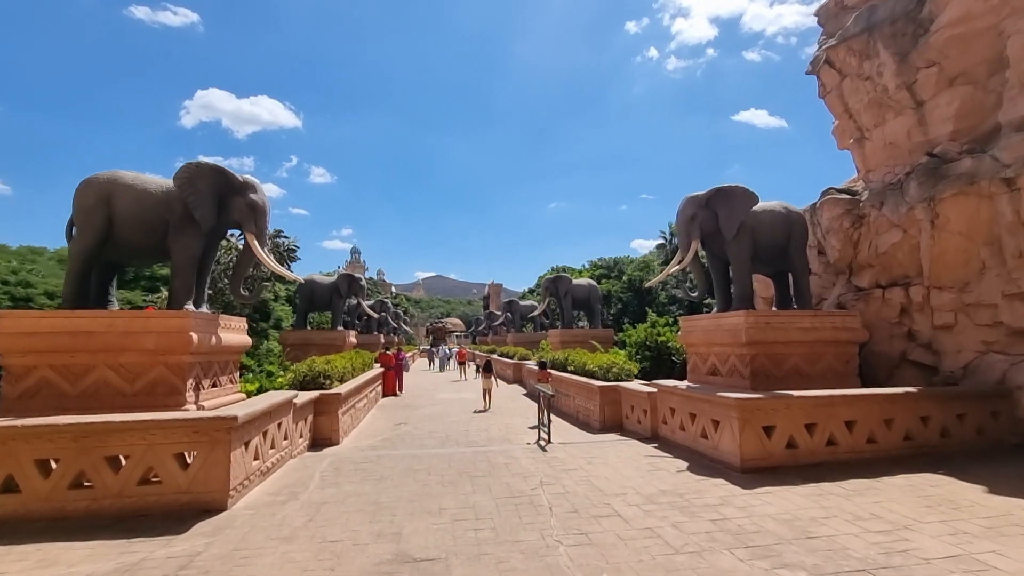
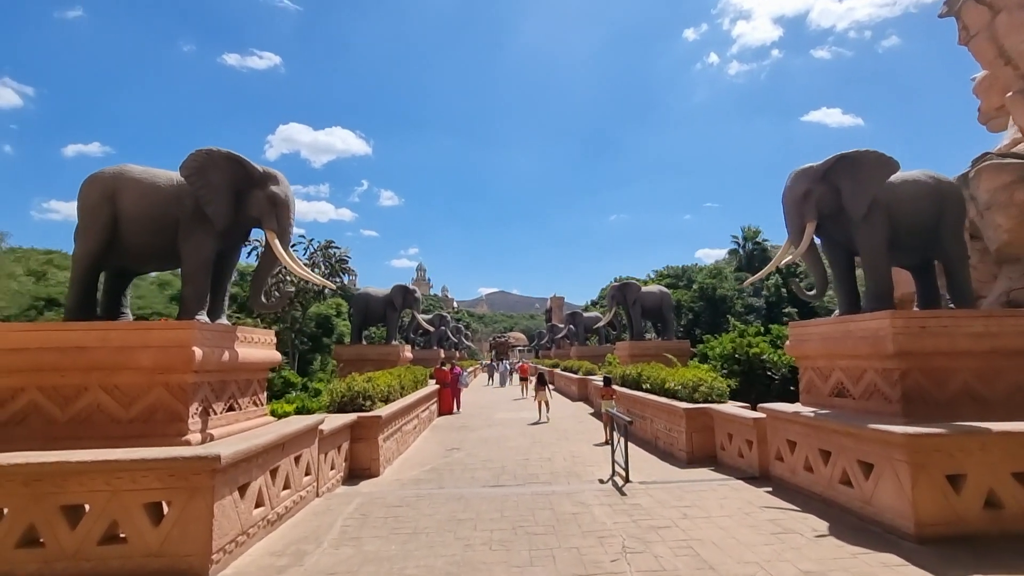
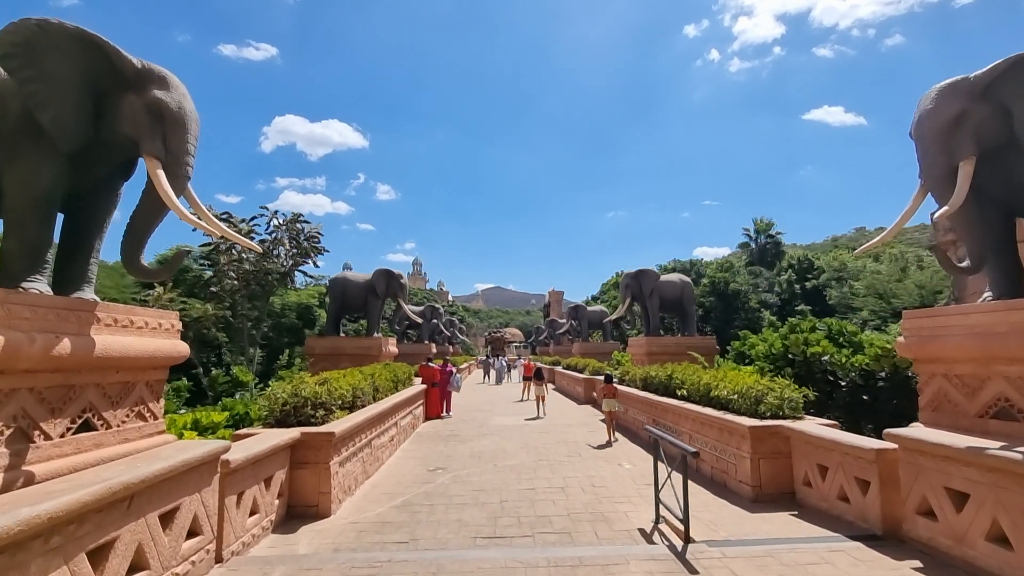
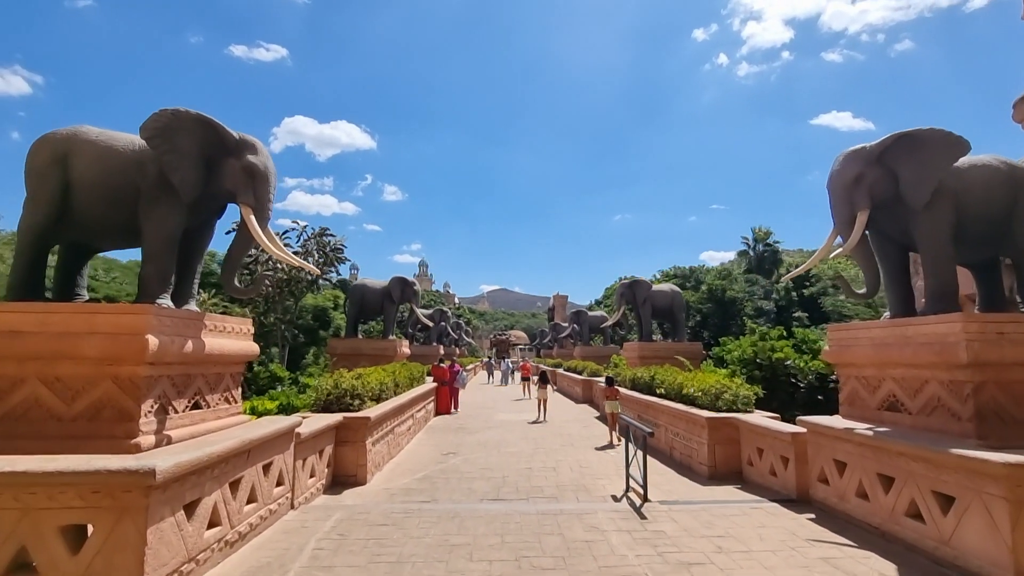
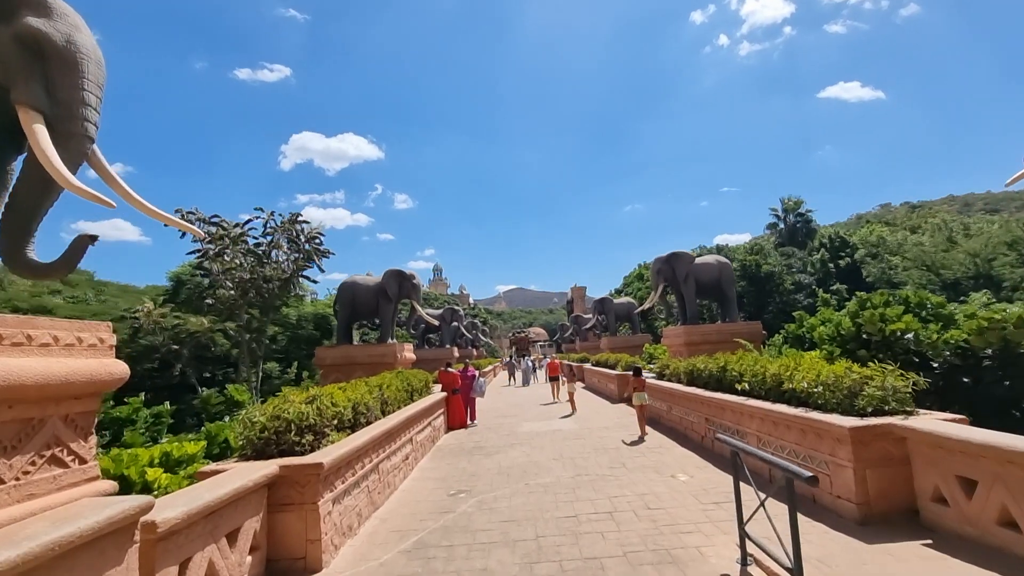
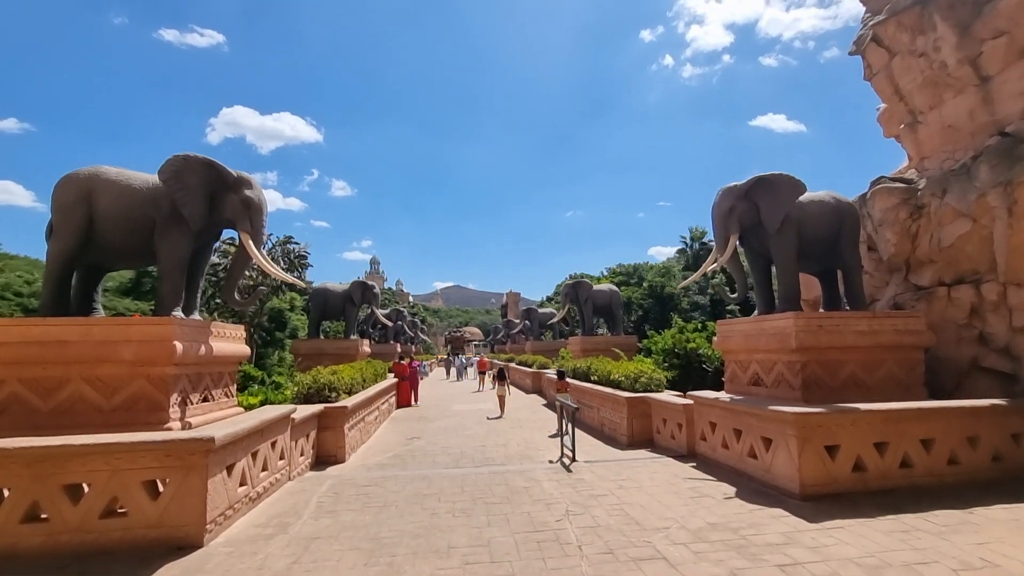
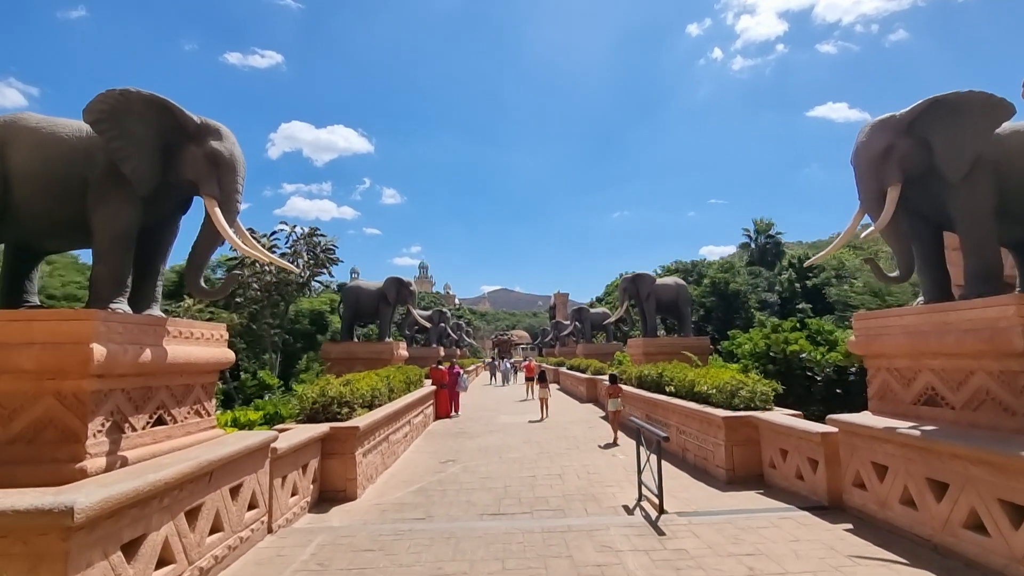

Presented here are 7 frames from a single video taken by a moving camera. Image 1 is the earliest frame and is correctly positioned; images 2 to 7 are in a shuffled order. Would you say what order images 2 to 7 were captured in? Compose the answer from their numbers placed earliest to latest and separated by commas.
6, 2, 4, 7, 3, 5
